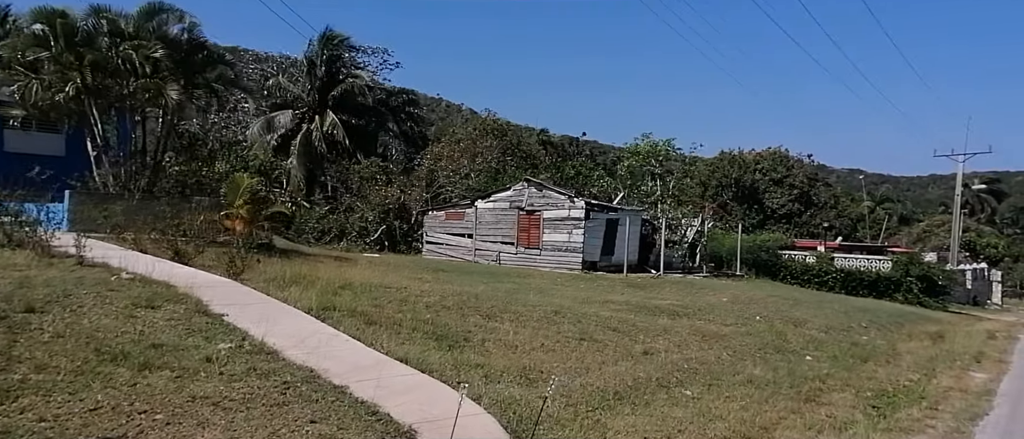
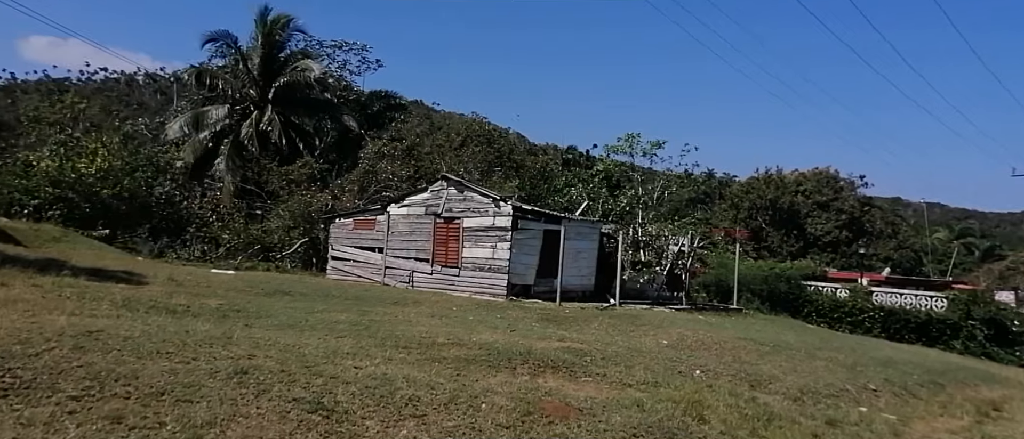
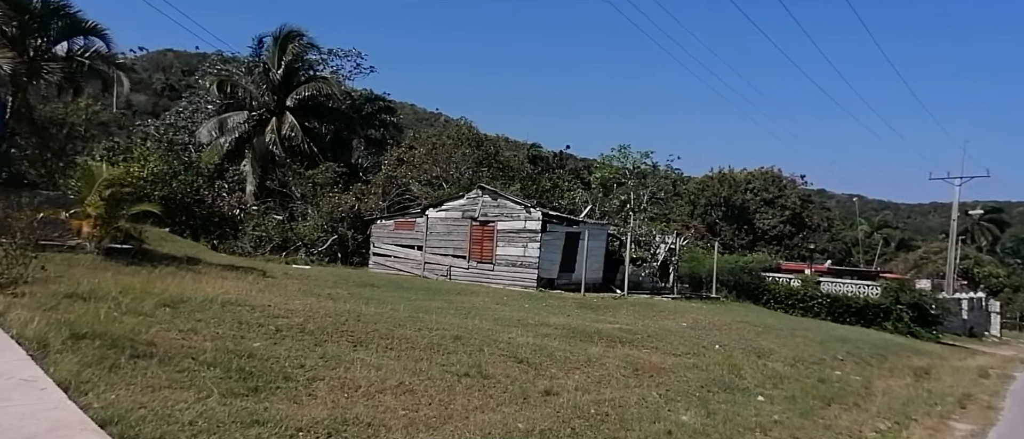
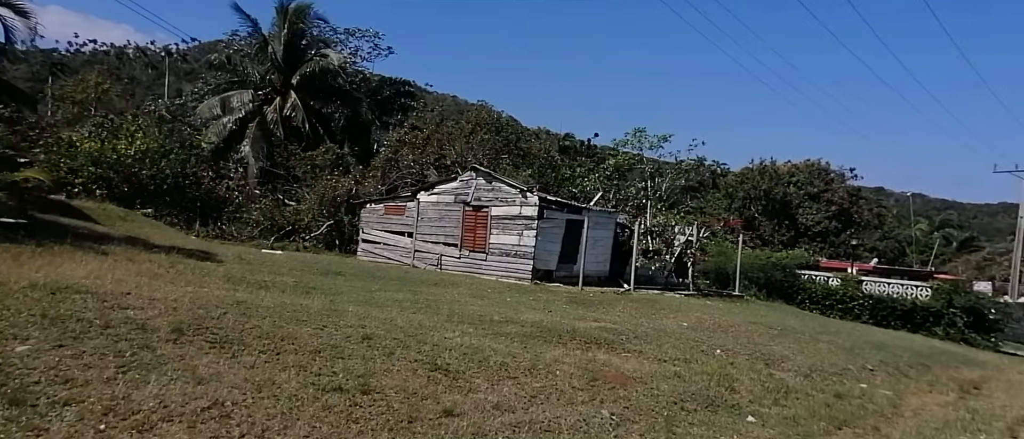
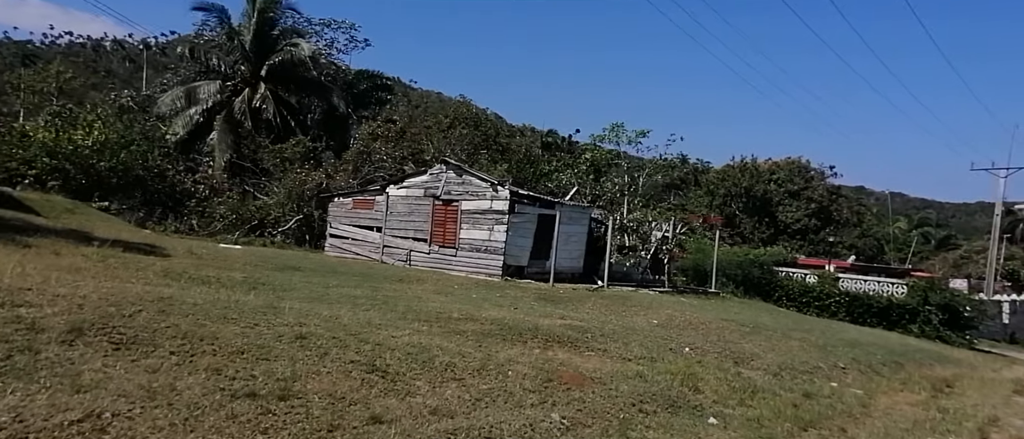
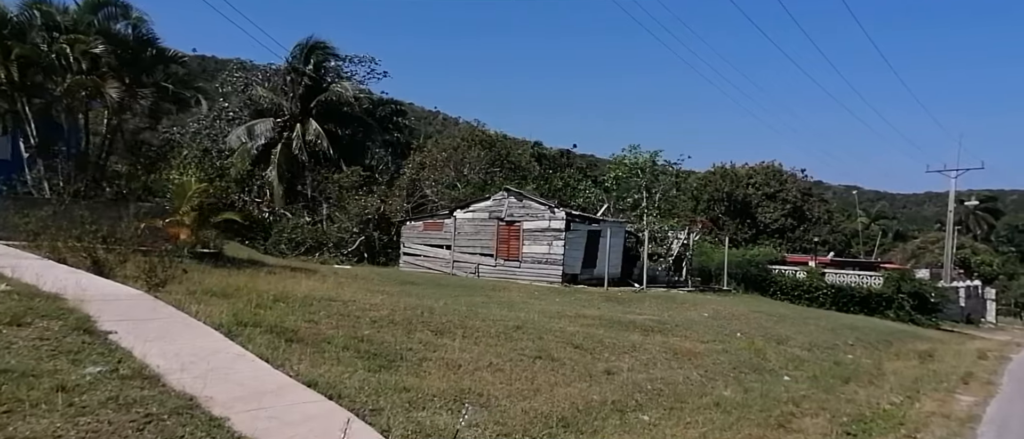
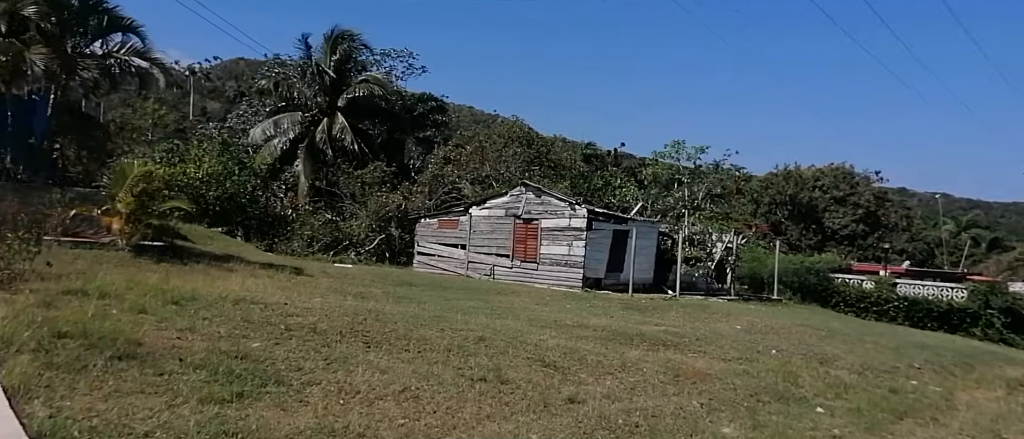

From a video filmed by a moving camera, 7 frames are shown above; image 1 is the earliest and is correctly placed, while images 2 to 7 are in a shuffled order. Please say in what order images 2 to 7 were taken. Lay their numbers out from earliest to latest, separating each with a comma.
6, 3, 7, 4, 5, 2
